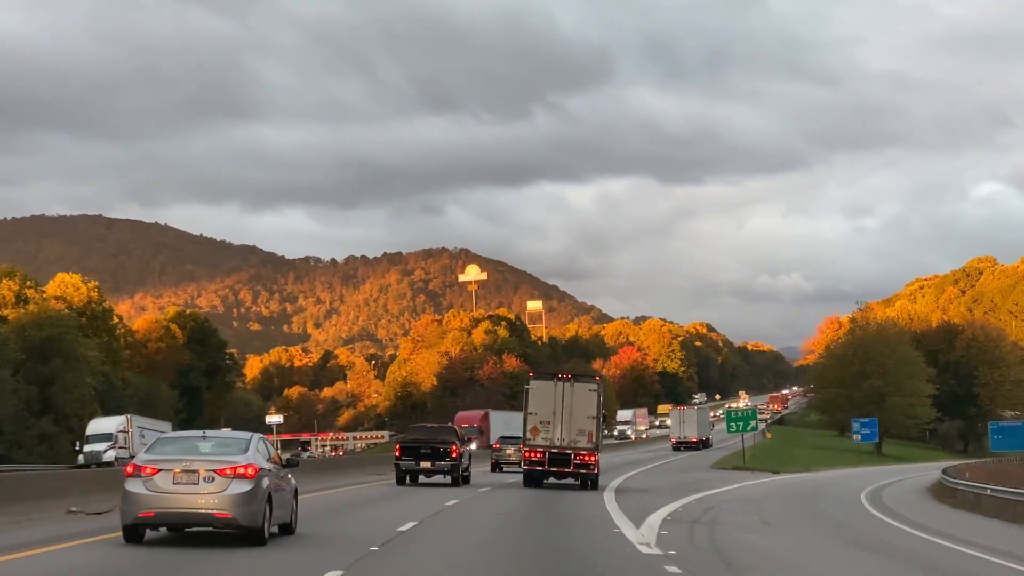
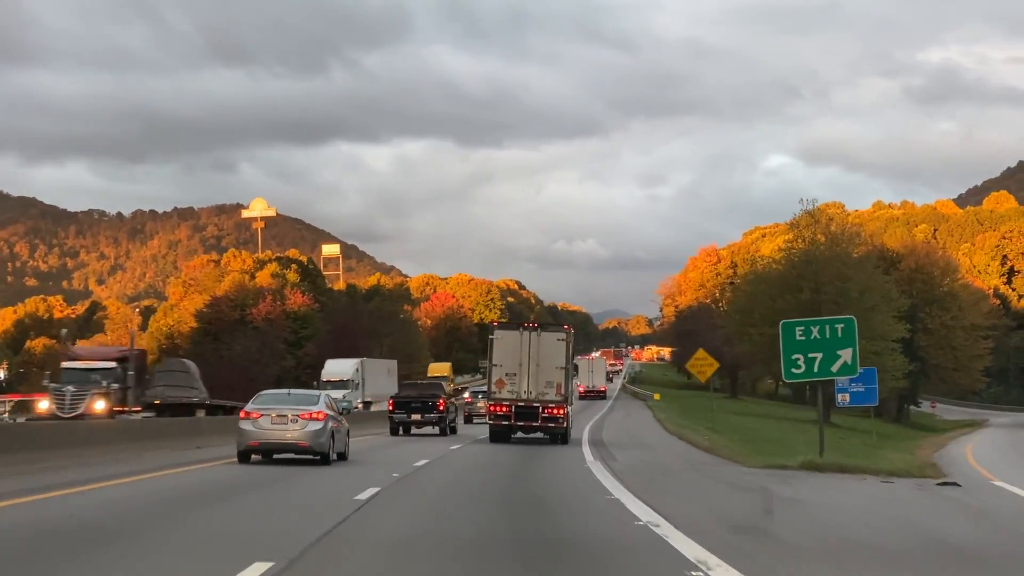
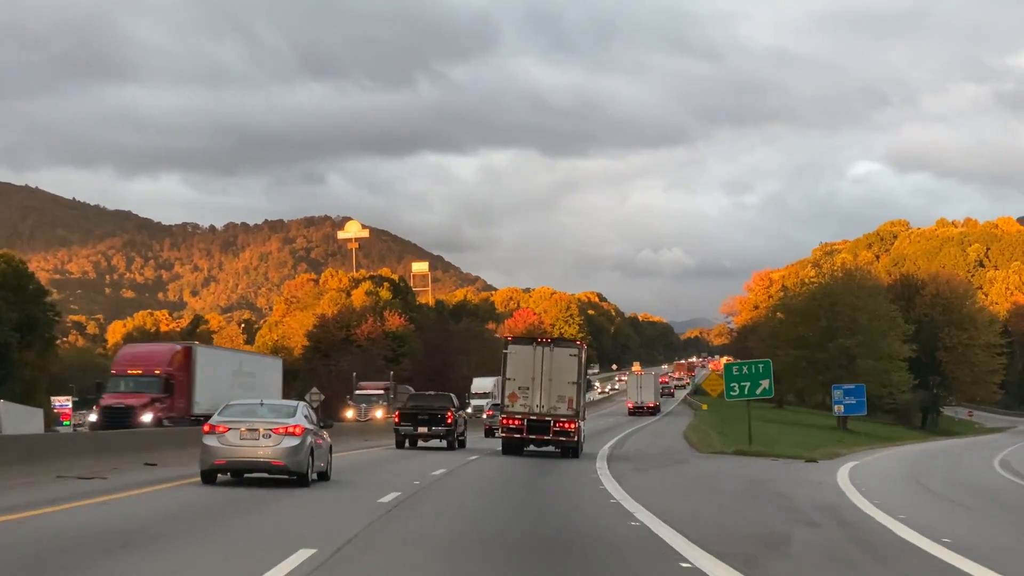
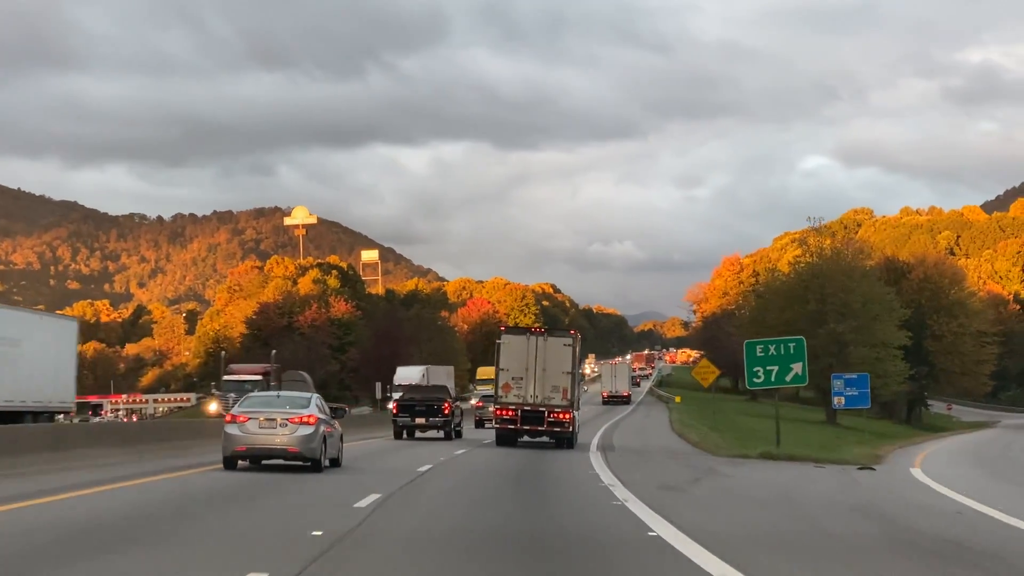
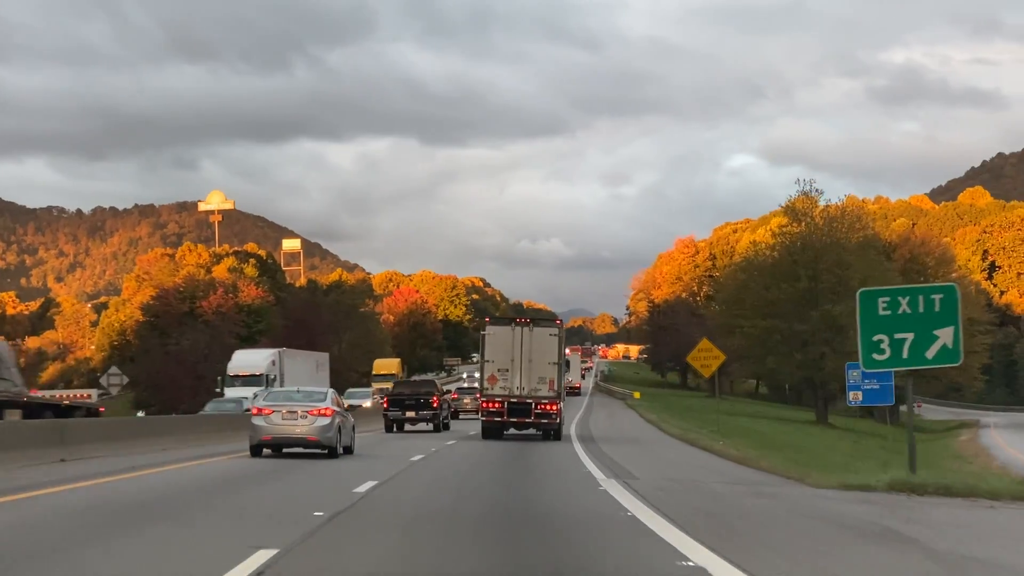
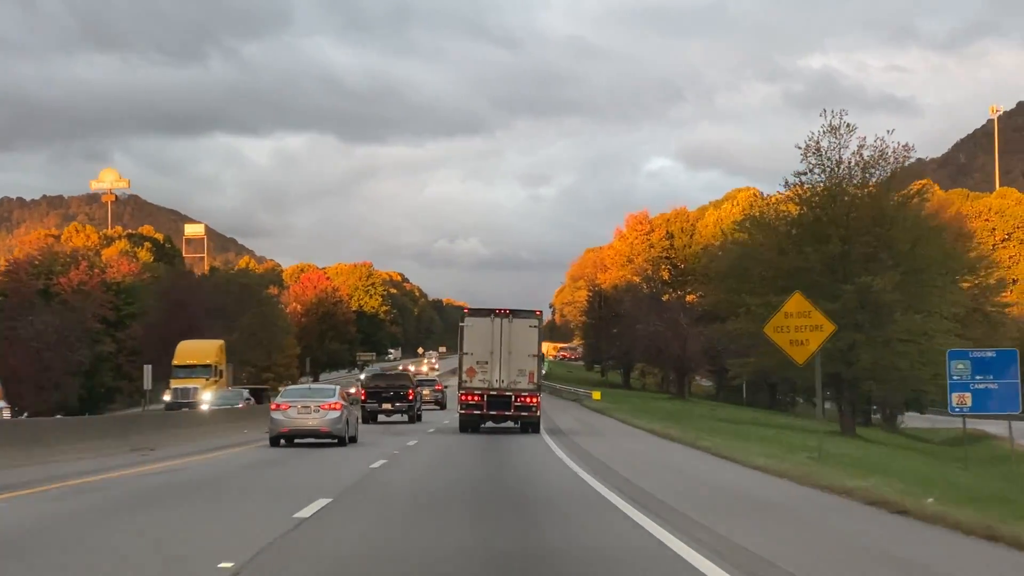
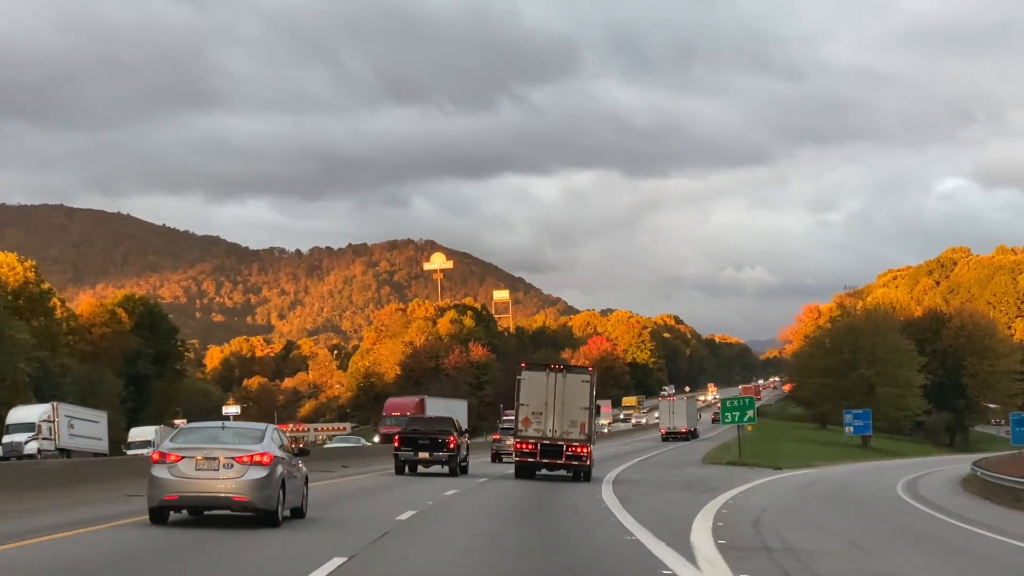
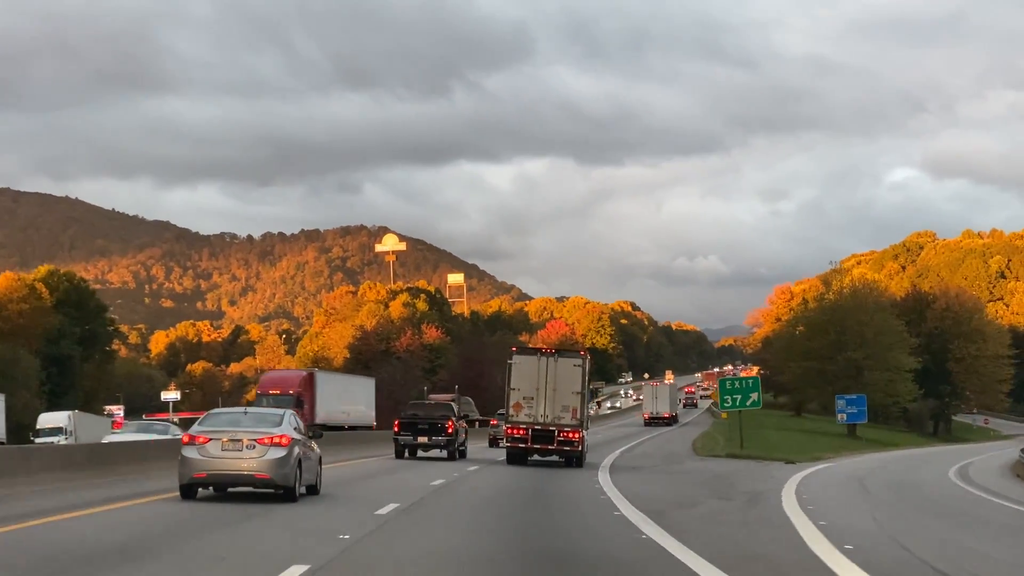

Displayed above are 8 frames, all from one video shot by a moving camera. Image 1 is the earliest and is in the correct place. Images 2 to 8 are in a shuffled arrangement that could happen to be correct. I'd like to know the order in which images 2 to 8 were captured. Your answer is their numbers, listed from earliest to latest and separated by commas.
7, 8, 3, 4, 2, 5, 6
